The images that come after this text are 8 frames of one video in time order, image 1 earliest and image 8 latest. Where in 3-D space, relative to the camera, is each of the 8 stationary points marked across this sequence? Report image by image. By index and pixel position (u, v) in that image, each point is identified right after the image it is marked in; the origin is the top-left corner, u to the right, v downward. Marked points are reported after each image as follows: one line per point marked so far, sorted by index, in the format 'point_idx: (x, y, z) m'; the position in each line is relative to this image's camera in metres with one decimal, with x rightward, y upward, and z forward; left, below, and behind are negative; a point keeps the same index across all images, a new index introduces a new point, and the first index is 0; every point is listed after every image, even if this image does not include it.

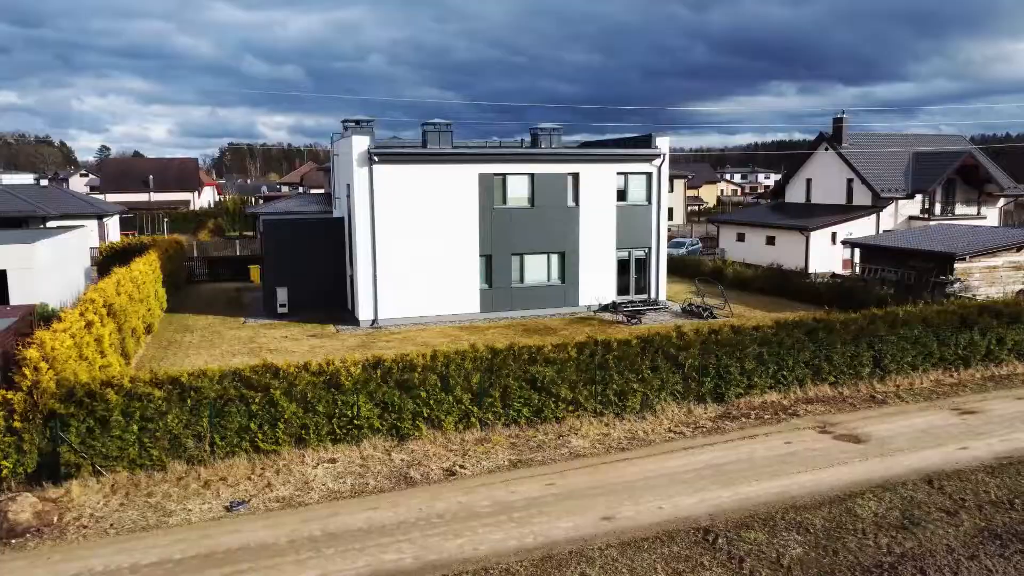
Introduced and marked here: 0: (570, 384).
0: (+1.0, -1.6, +13.0) m
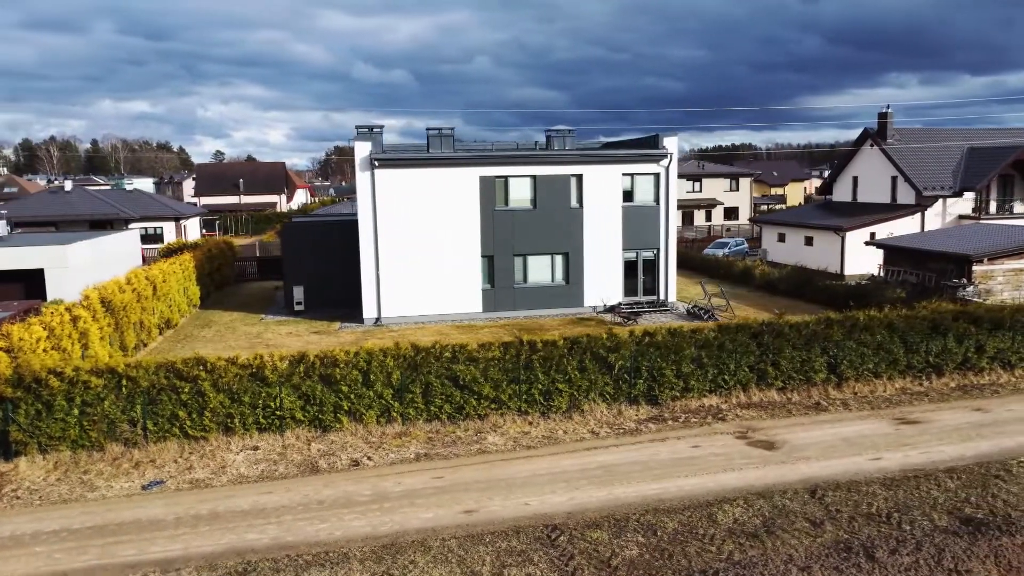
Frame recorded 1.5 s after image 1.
0: (-0.3, -1.6, +13.3) m
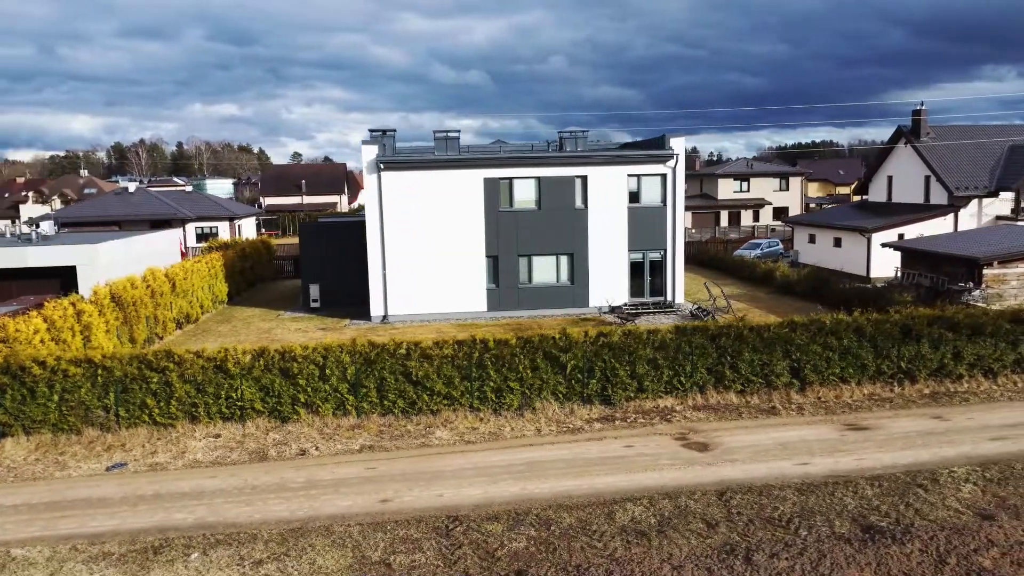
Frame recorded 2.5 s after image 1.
0: (-1.2, -1.6, +13.8) m
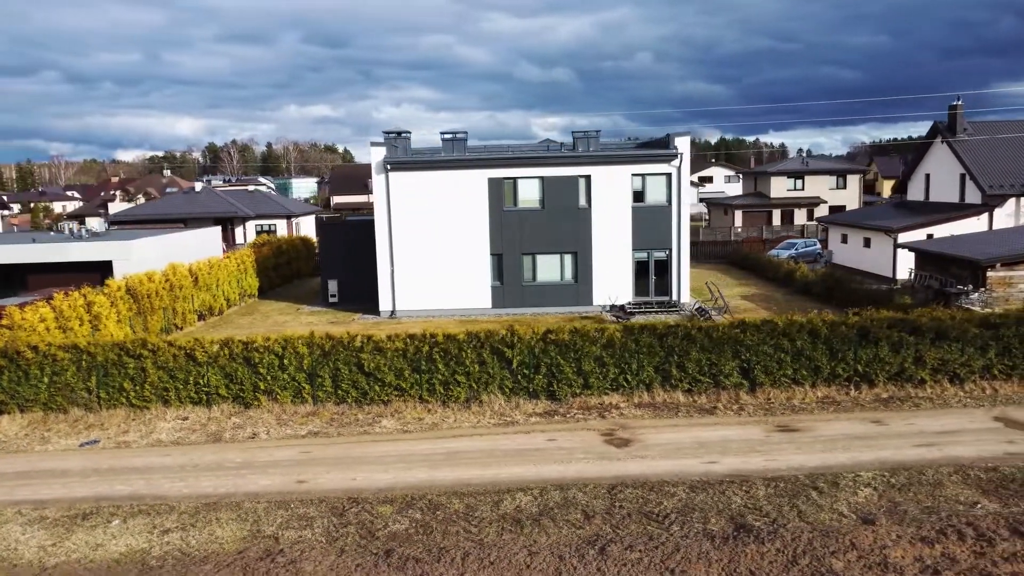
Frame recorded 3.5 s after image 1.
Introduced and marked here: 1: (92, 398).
0: (-2.1, -1.5, +14.5) m
1: (-7.8, -2.0, +14.5) m
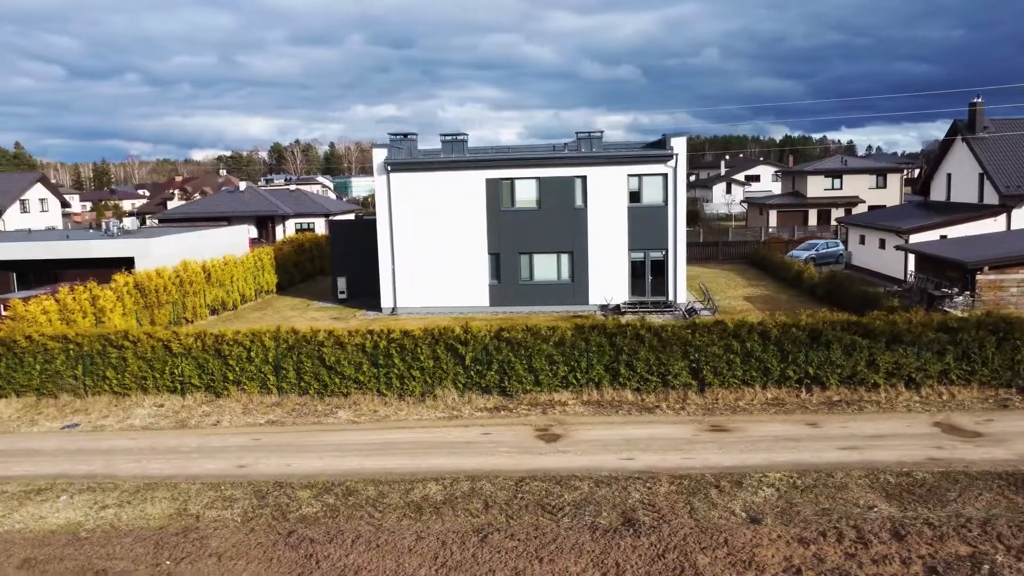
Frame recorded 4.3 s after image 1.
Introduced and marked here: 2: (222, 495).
0: (-3.0, -1.5, +15.2) m
1: (-8.7, -1.9, +15.7) m
2: (-4.1, -2.9, +11.1) m
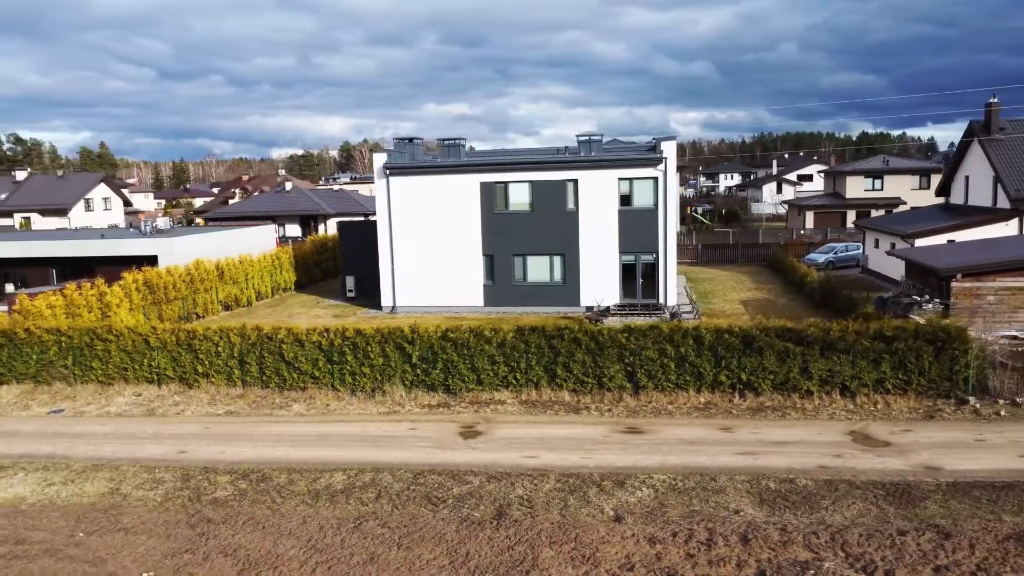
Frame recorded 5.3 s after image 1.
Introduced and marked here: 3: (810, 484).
0: (-4.1, -1.5, +16.1) m
1: (-9.7, -1.9, +17.1) m
2: (-5.6, -2.9, +12.2) m
3: (+4.1, -2.7, +10.9) m
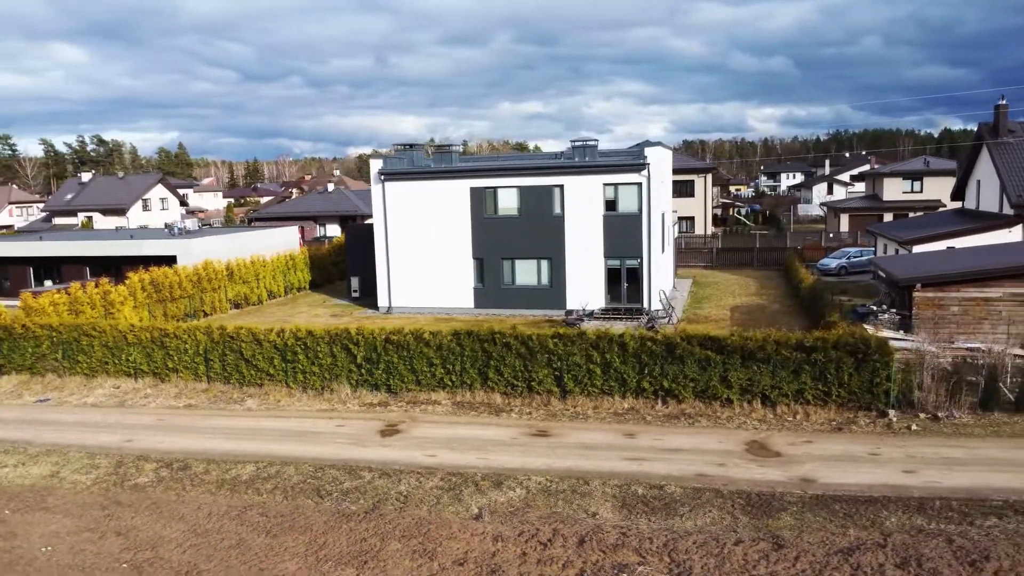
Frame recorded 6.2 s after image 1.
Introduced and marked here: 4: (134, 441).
0: (-5.3, -1.6, +17.1) m
1: (-10.8, -1.9, +18.7) m
2: (-7.2, -3.0, +13.4) m
3: (+2.4, -2.9, +11.2) m
4: (-7.0, -2.8, +14.4) m
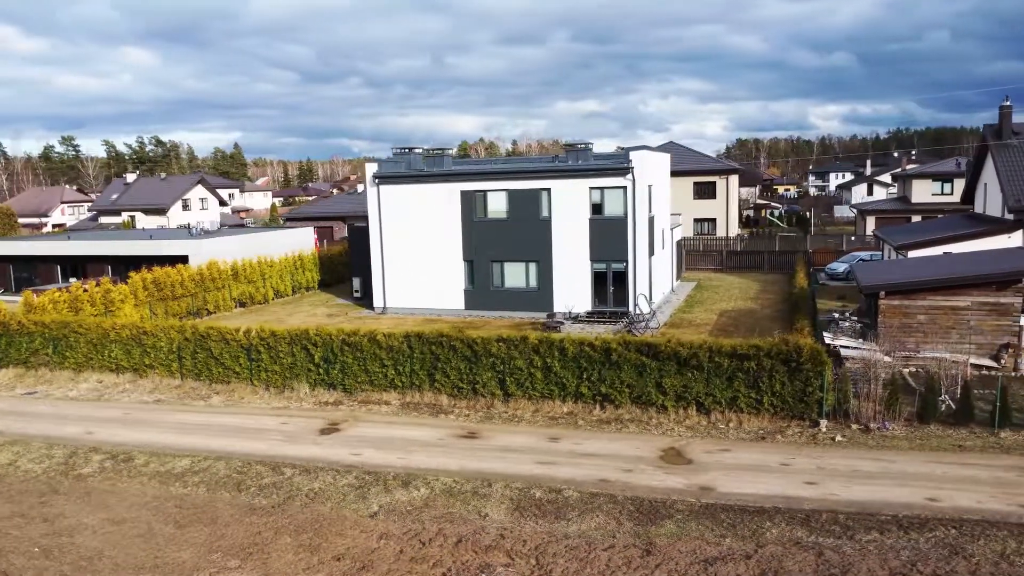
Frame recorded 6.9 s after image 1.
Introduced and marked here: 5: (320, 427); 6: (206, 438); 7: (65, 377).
0: (-6.3, -1.6, +17.9) m
1: (-11.6, -1.8, +19.8) m
2: (-8.4, -3.0, +14.3) m
3: (+0.9, -3.0, +11.3) m
4: (-8.1, -2.8, +15.3) m
5: (-3.7, -2.6, +14.9) m
6: (-5.7, -2.8, +14.6) m
7: (-11.1, -2.2, +19.5) m
